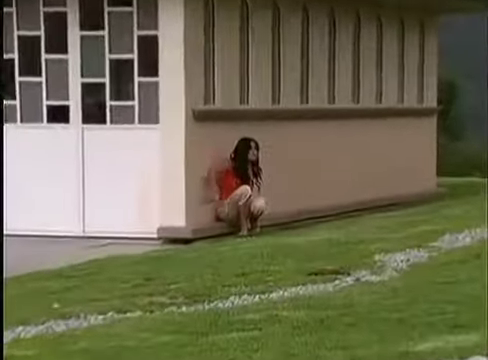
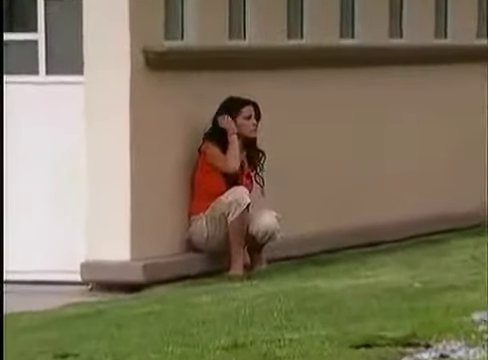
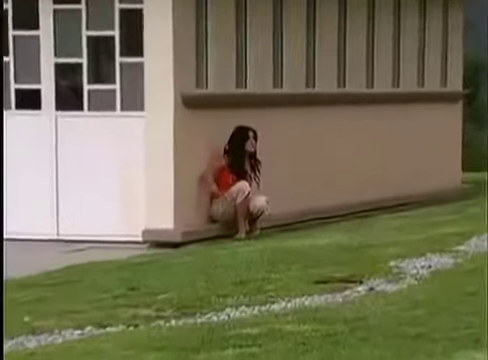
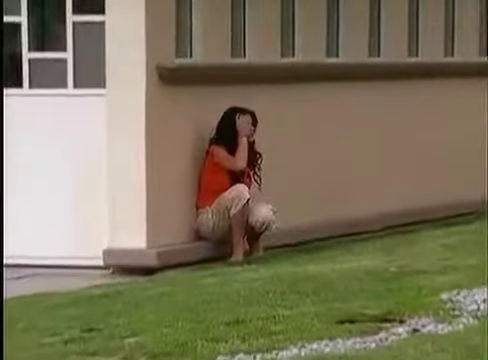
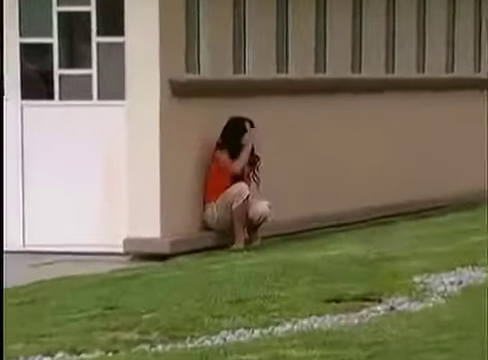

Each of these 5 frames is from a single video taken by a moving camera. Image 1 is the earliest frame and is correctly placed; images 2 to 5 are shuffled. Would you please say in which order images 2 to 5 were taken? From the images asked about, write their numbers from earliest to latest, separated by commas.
3, 5, 4, 2
